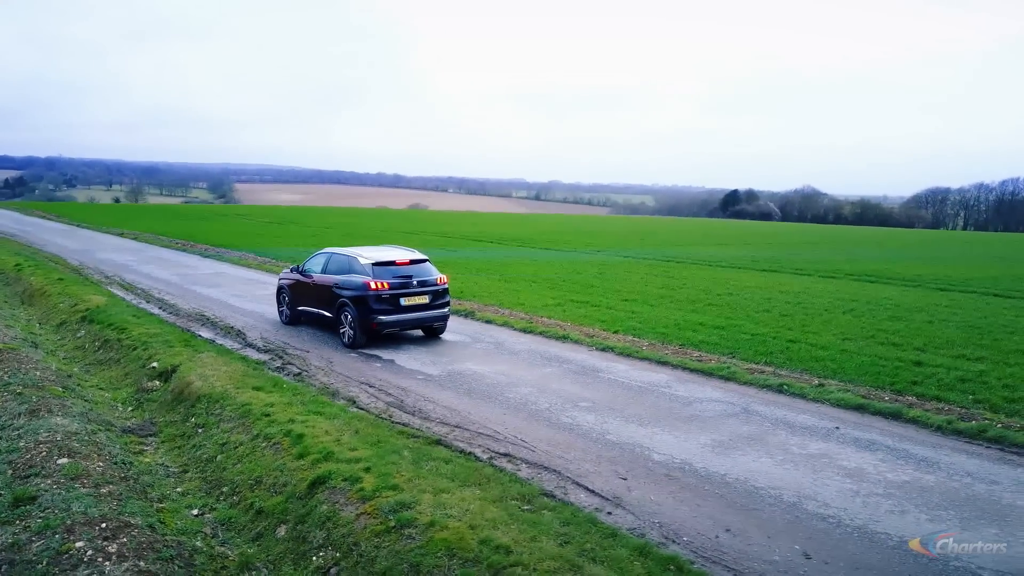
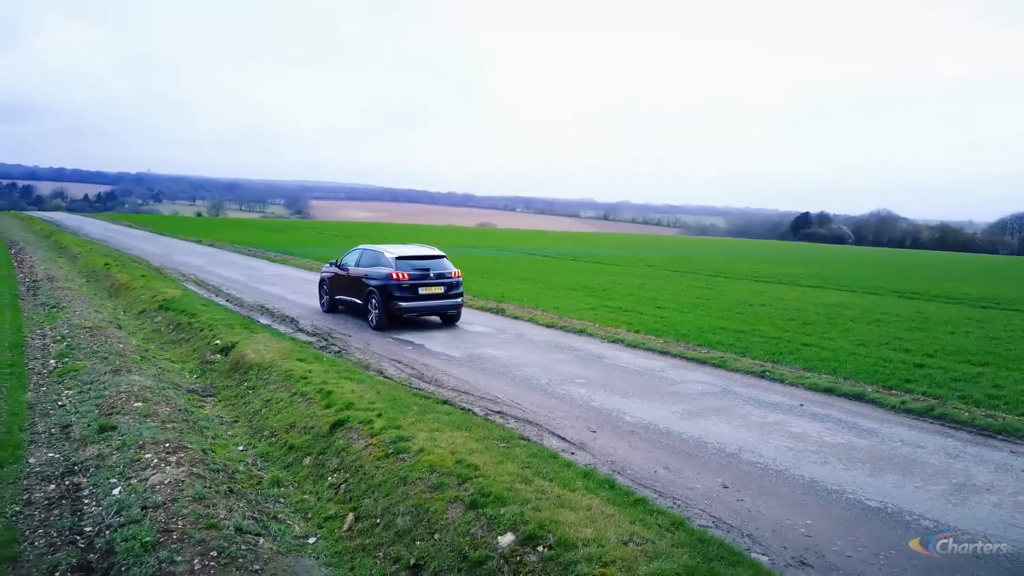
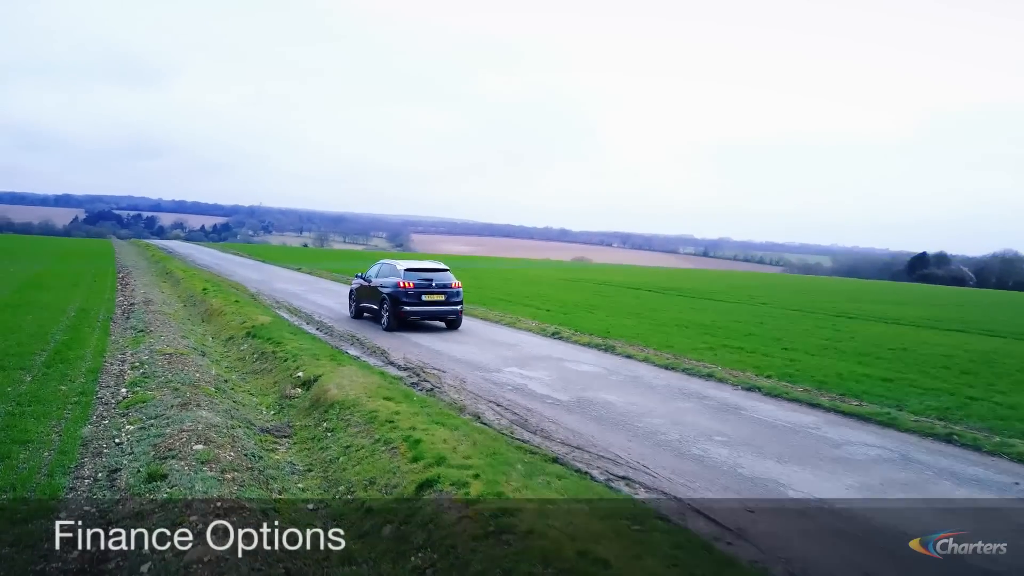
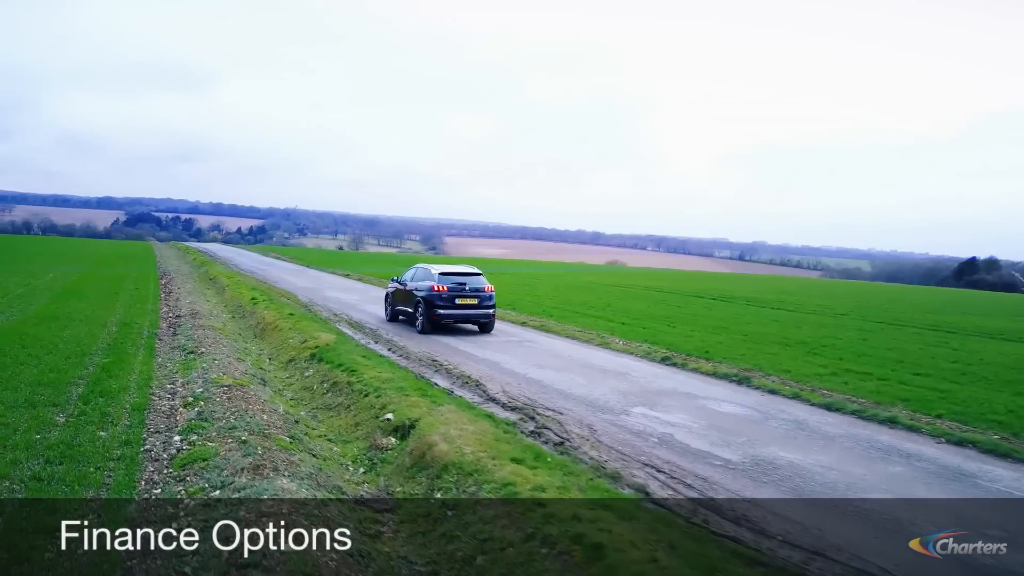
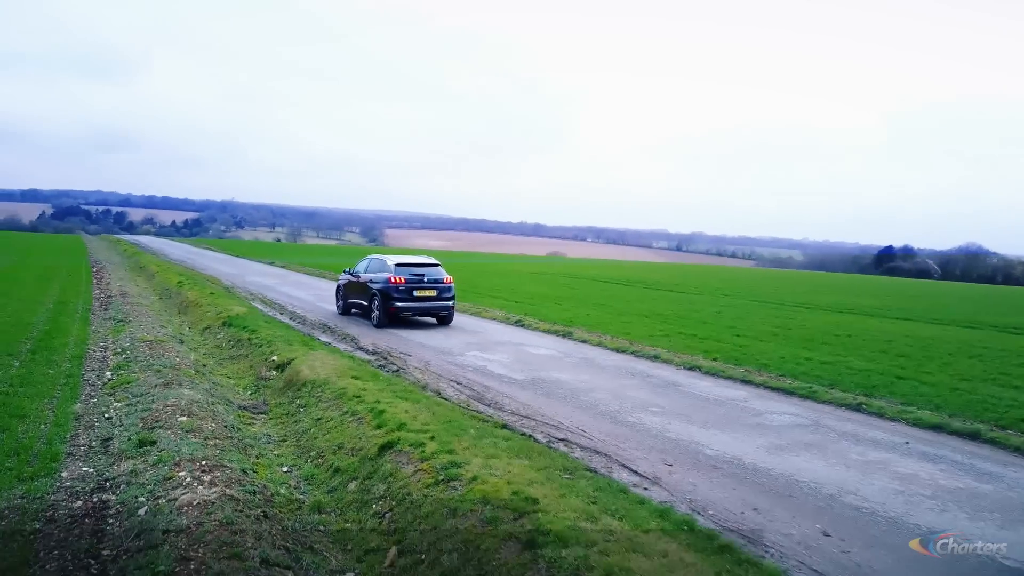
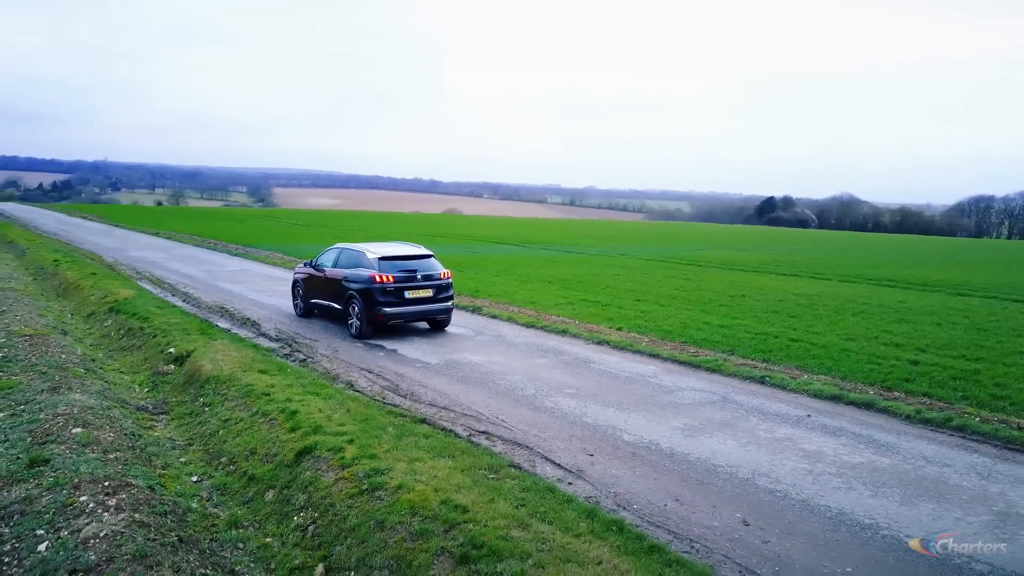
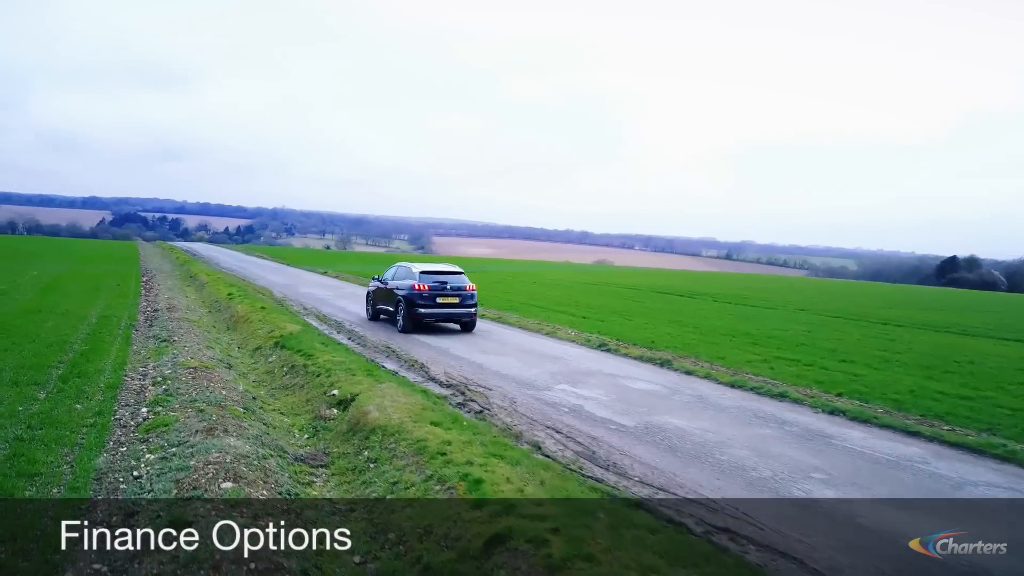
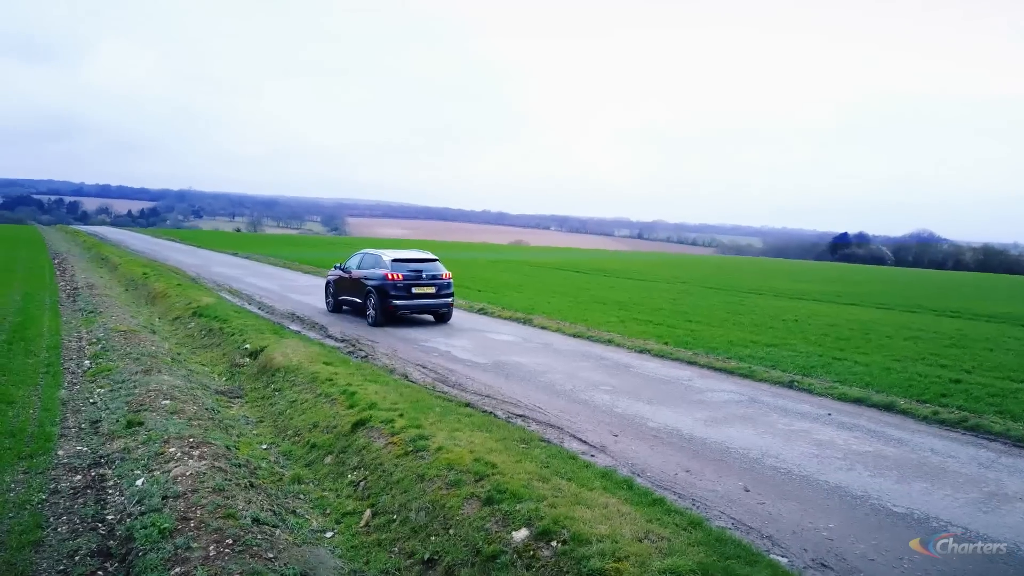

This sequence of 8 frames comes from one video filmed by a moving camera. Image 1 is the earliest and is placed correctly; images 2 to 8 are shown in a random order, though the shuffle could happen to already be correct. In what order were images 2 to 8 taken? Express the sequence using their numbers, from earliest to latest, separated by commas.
6, 2, 8, 5, 3, 7, 4
